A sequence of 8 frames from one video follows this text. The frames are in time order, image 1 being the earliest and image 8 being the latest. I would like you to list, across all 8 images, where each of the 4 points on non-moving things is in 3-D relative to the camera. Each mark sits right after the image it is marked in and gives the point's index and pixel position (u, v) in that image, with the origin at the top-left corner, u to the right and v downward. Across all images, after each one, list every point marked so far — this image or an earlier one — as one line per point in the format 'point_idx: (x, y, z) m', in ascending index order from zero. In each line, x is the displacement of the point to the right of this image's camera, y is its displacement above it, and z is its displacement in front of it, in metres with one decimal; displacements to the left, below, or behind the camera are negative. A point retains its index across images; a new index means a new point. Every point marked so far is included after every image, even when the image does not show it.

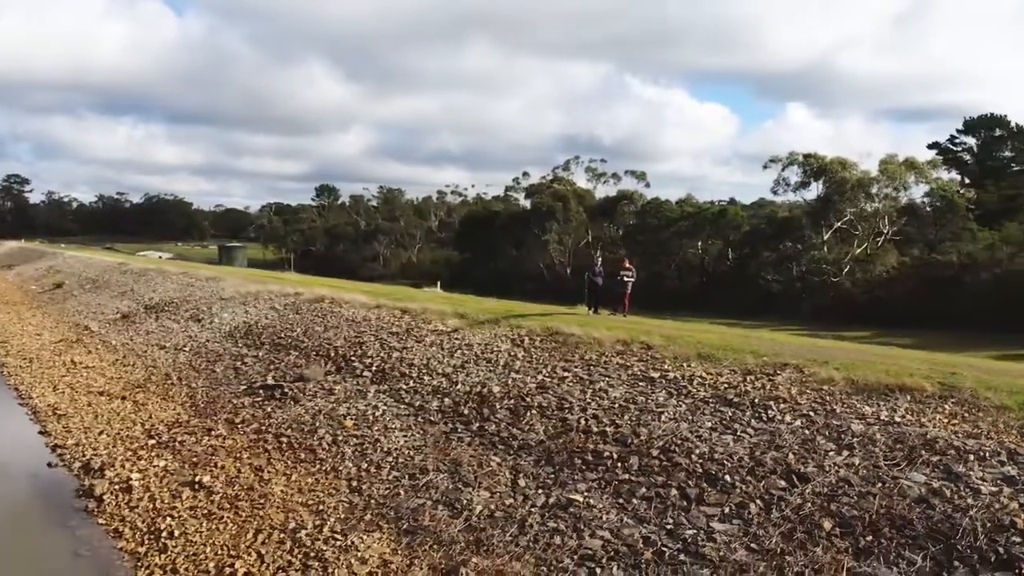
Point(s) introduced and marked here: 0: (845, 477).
0: (+2.7, -1.5, +6.5) m
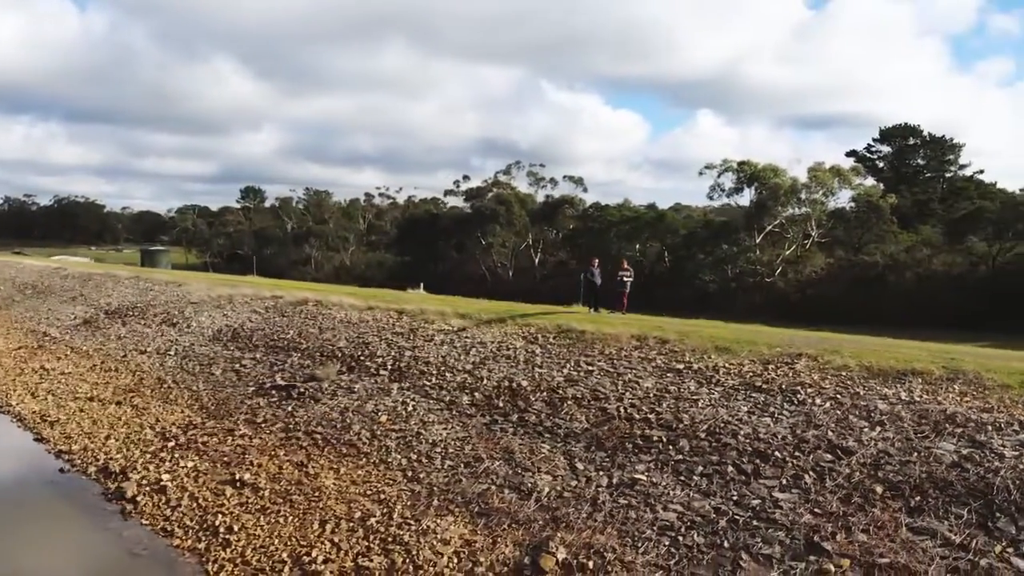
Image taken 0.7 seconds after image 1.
0: (+3.4, -1.4, +7.4) m
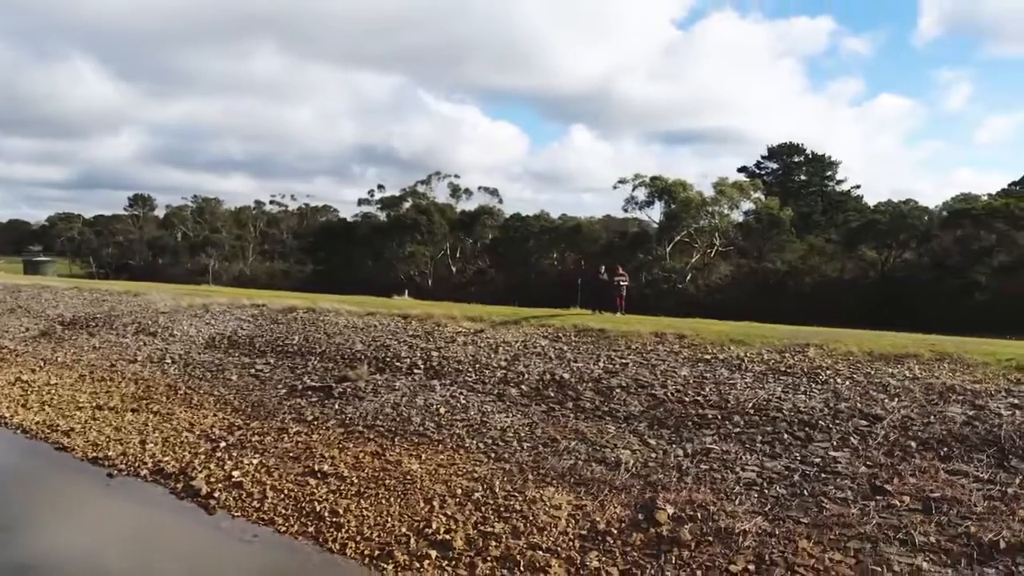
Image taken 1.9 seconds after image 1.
0: (+4.5, -1.4, +9.3) m
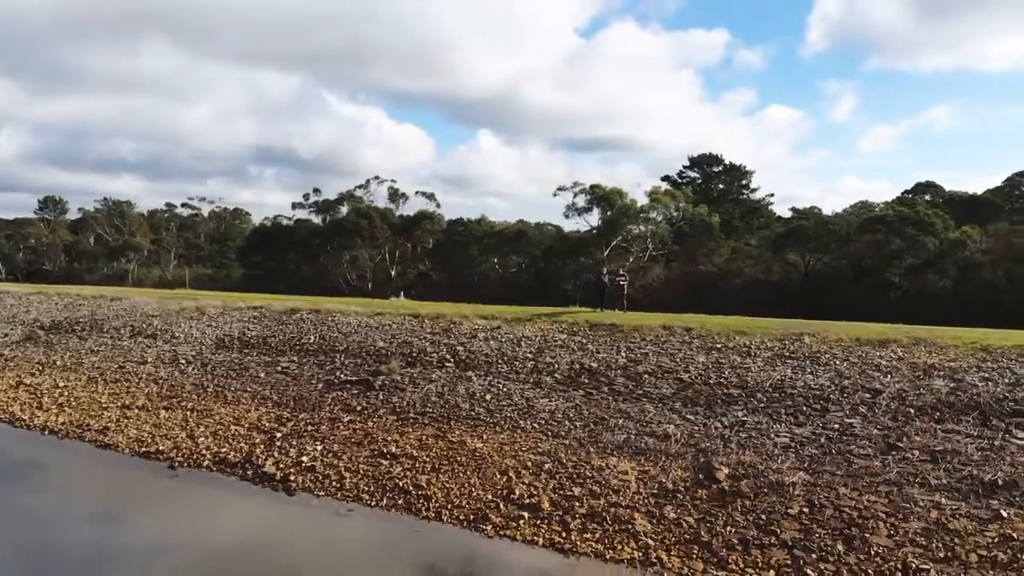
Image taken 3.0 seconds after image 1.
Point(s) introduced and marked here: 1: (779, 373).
0: (+5.3, -1.3, +11.3) m
1: (+4.0, -1.3, +12.3) m
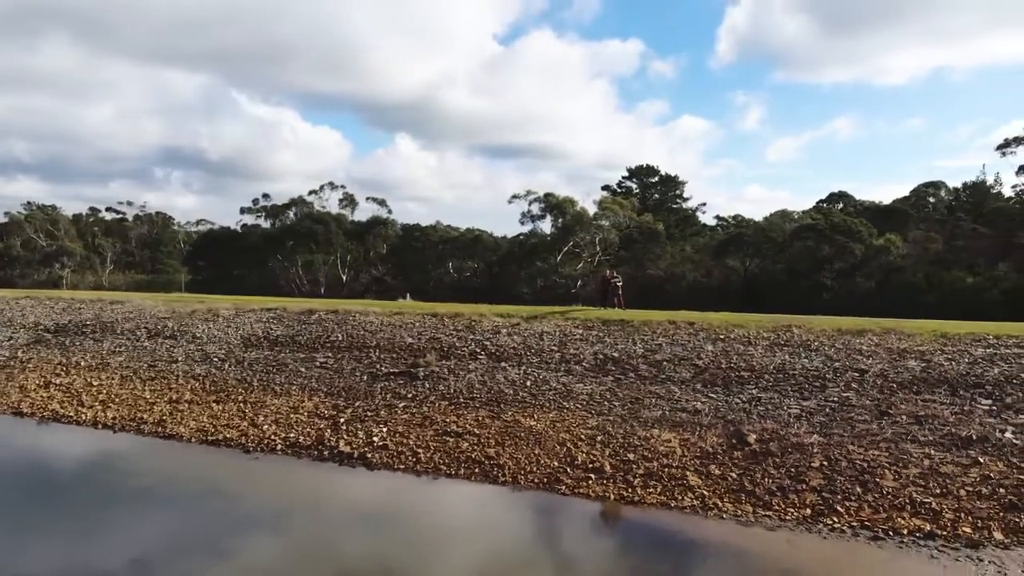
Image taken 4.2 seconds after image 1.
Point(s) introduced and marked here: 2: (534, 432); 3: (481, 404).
0: (+6.2, -1.3, +13.7) m
1: (+4.7, -1.2, +14.5) m
2: (+0.4, -2.3, +13.3) m
3: (-0.6, -2.0, +14.5) m
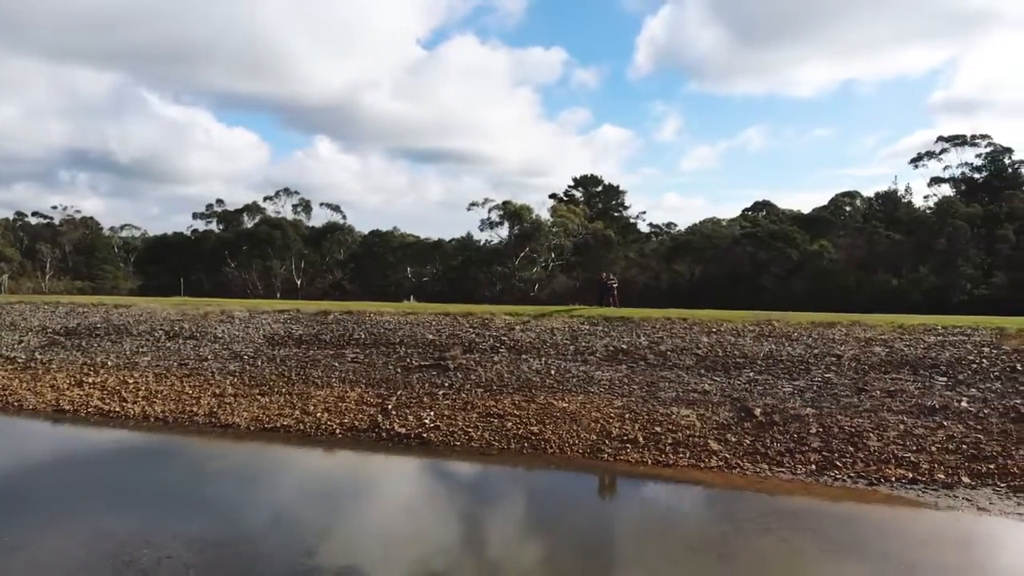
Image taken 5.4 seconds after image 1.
0: (+6.8, -1.3, +16.3) m
1: (+5.3, -1.2, +17.0) m
2: (+1.1, -2.3, +15.4) m
3: (0.0, -2.0, +16.5) m
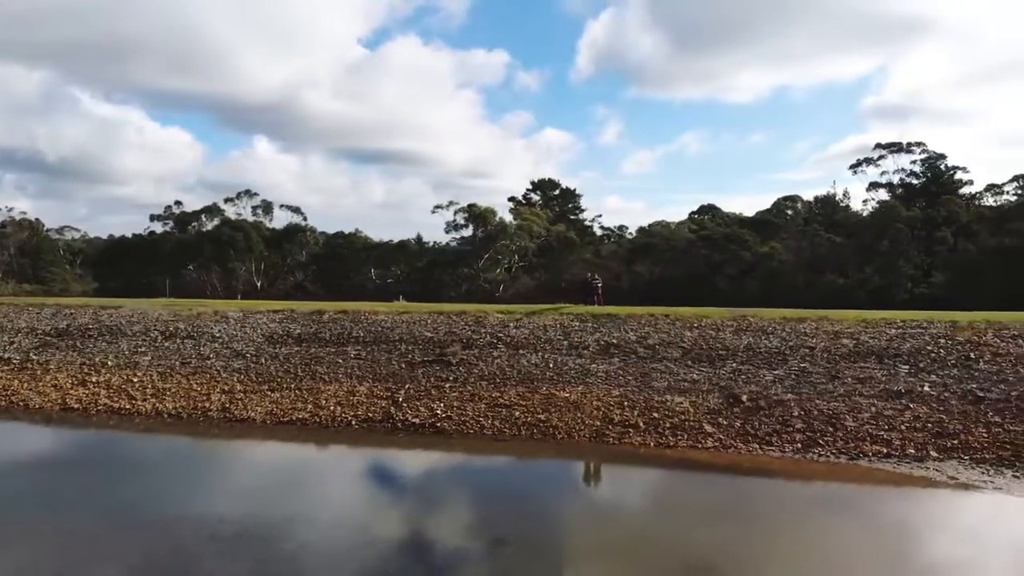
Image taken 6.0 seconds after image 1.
0: (+6.8, -1.2, +18.0) m
1: (+5.3, -1.2, +18.6) m
2: (+1.2, -2.3, +16.6) m
3: (+0.1, -2.0, +17.7) m
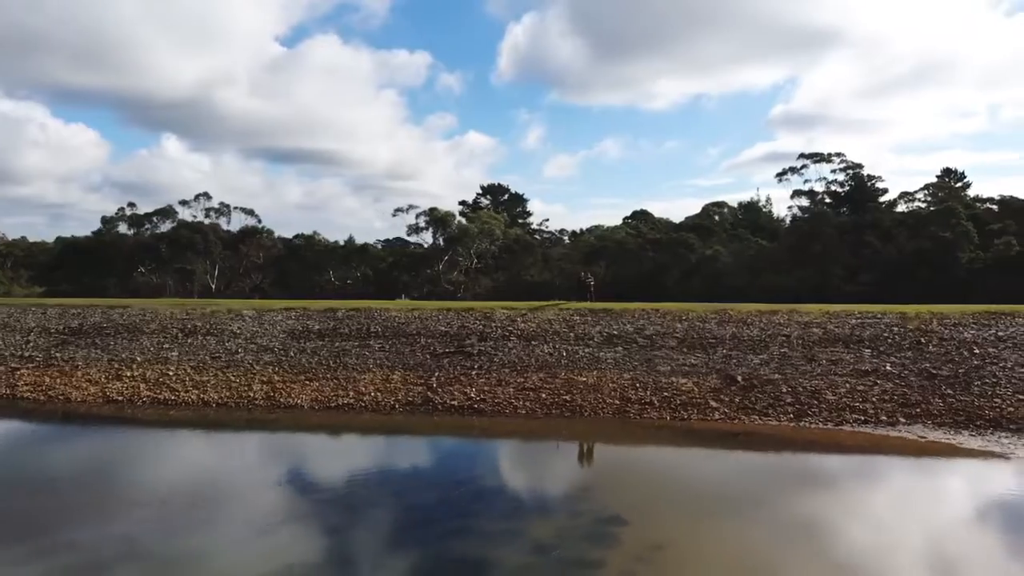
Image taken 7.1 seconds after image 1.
0: (+7.2, -1.1, +20.8) m
1: (+5.6, -1.1, +21.3) m
2: (+1.8, -2.2, +18.9) m
3: (+0.6, -2.0, +19.9) m
